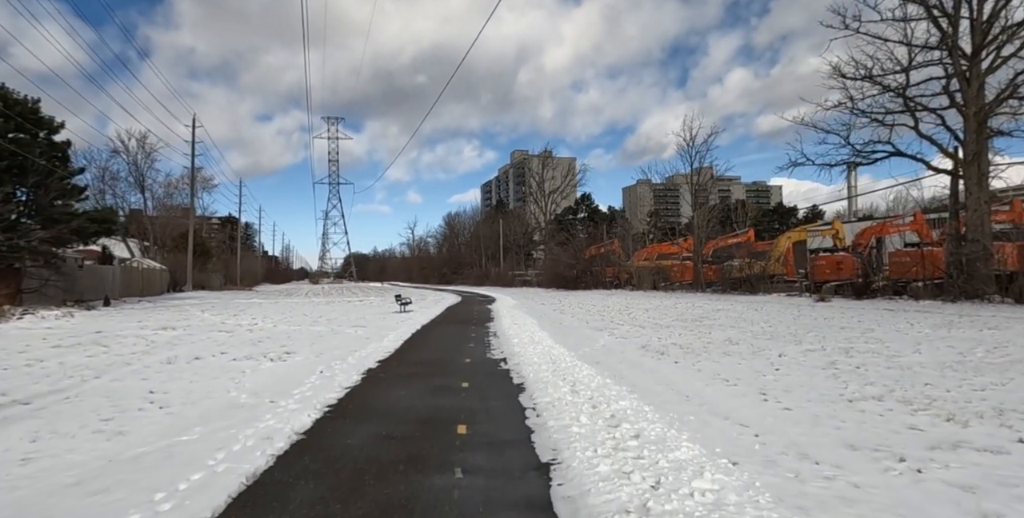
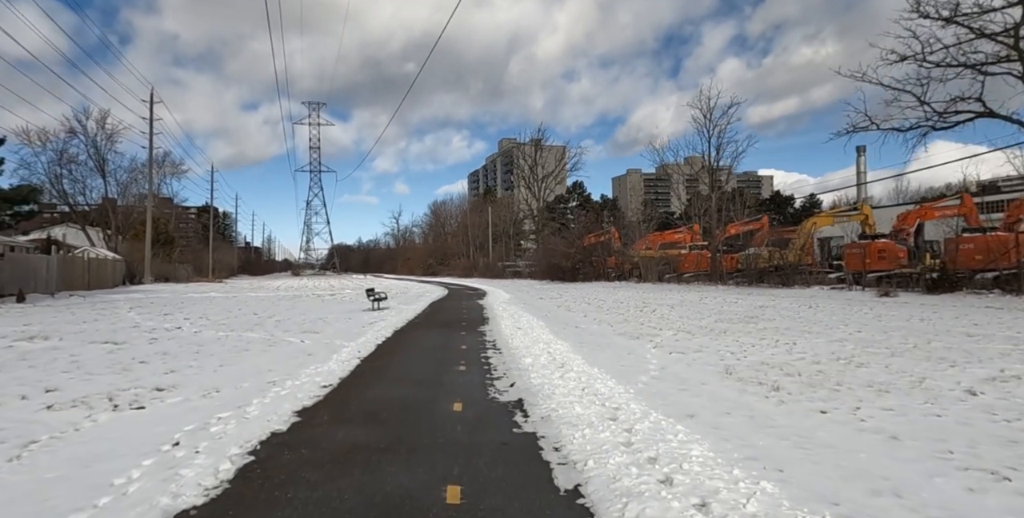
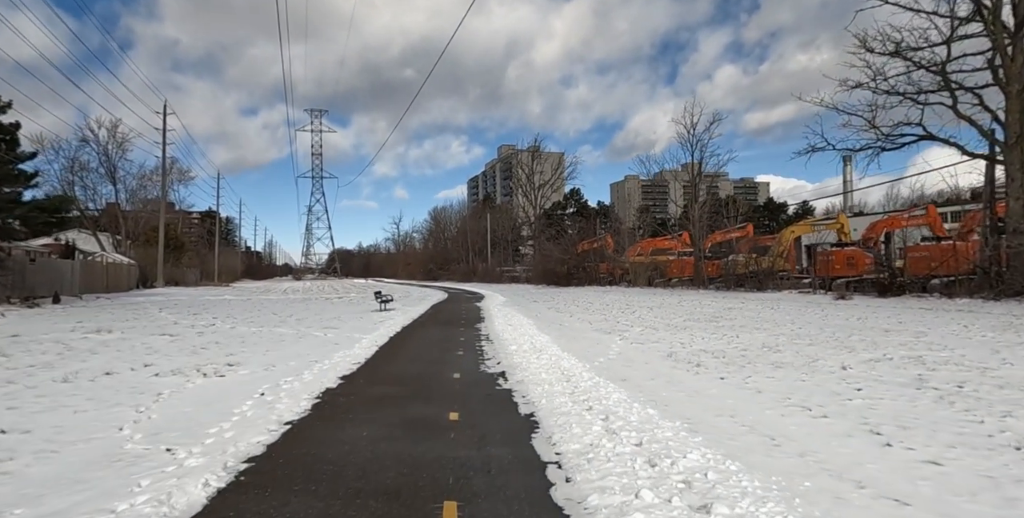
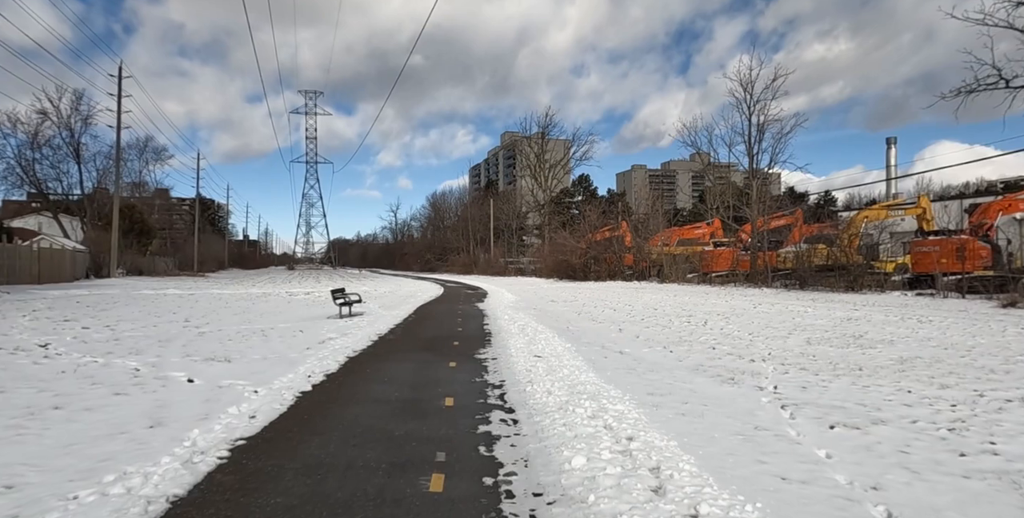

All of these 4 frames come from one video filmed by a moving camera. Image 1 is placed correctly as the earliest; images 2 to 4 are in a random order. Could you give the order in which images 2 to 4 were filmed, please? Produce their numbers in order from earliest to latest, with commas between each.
3, 2, 4
